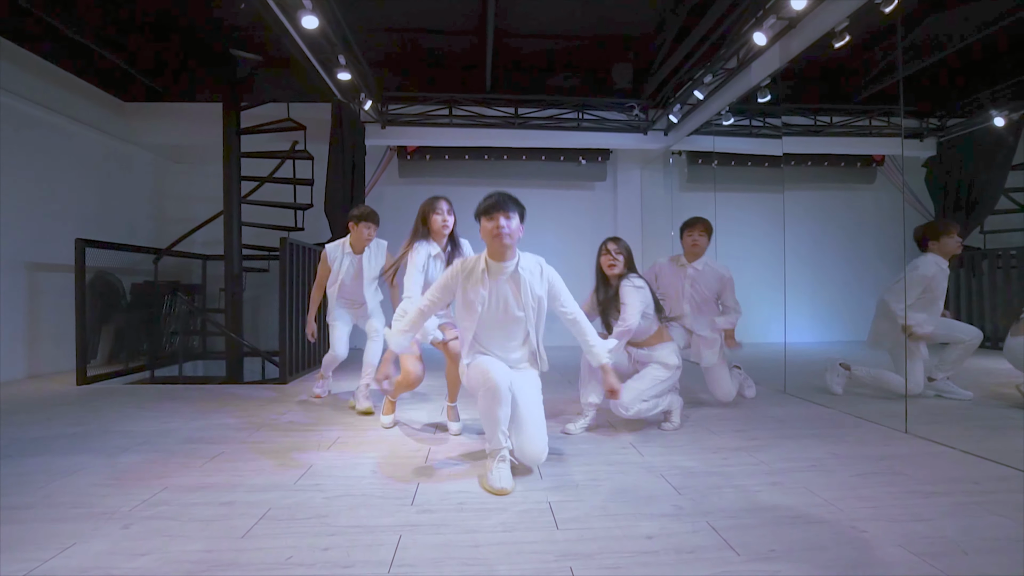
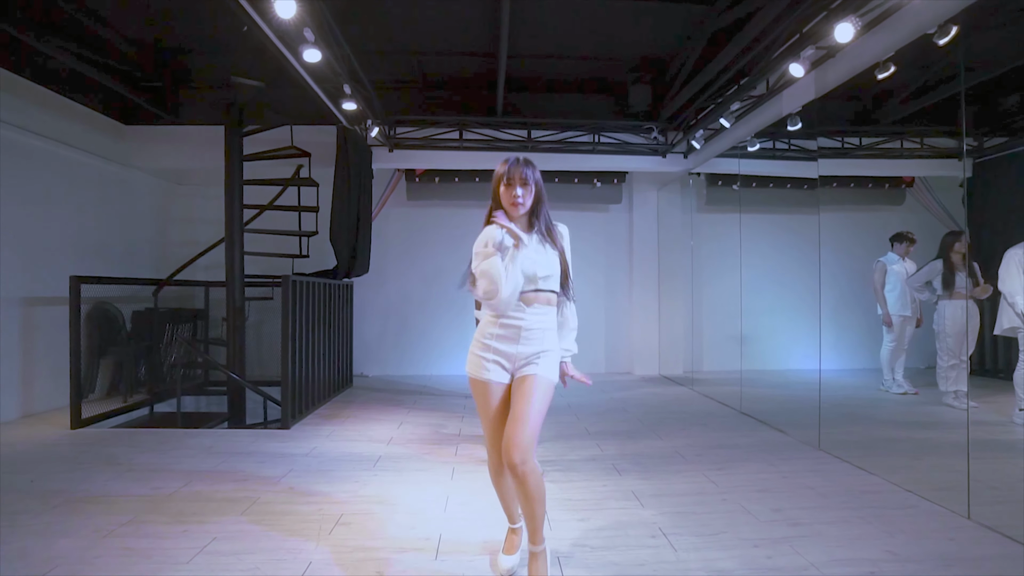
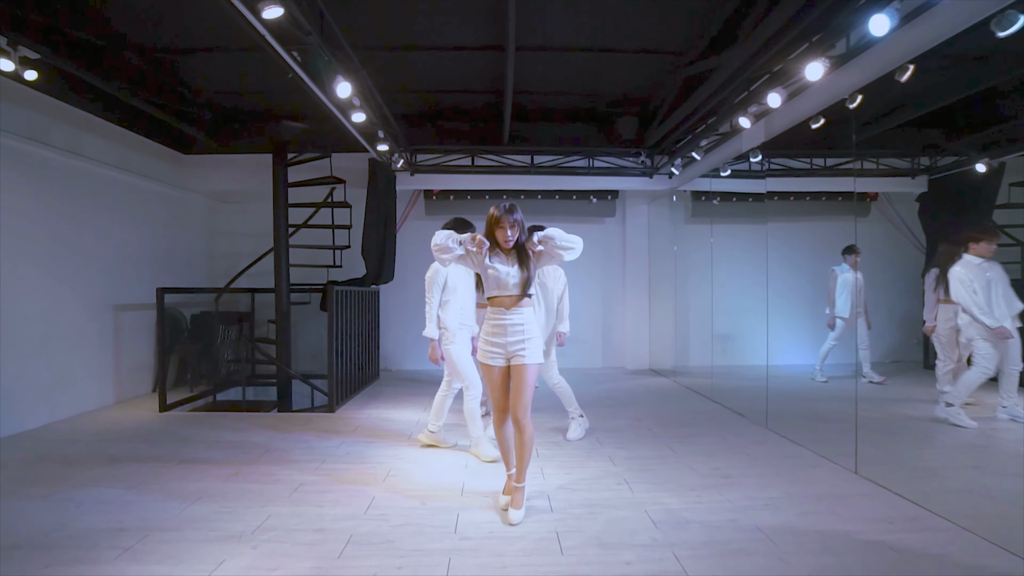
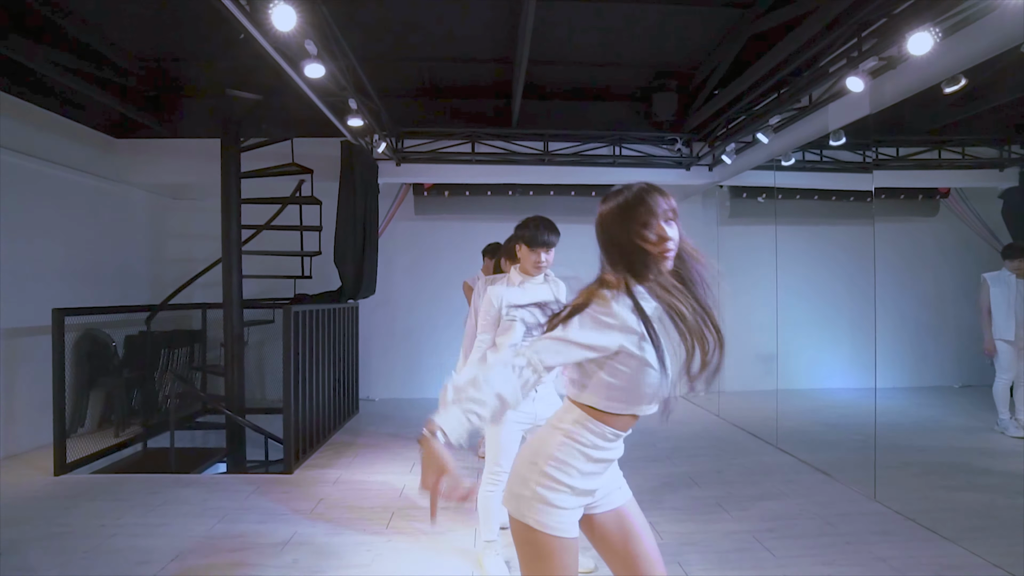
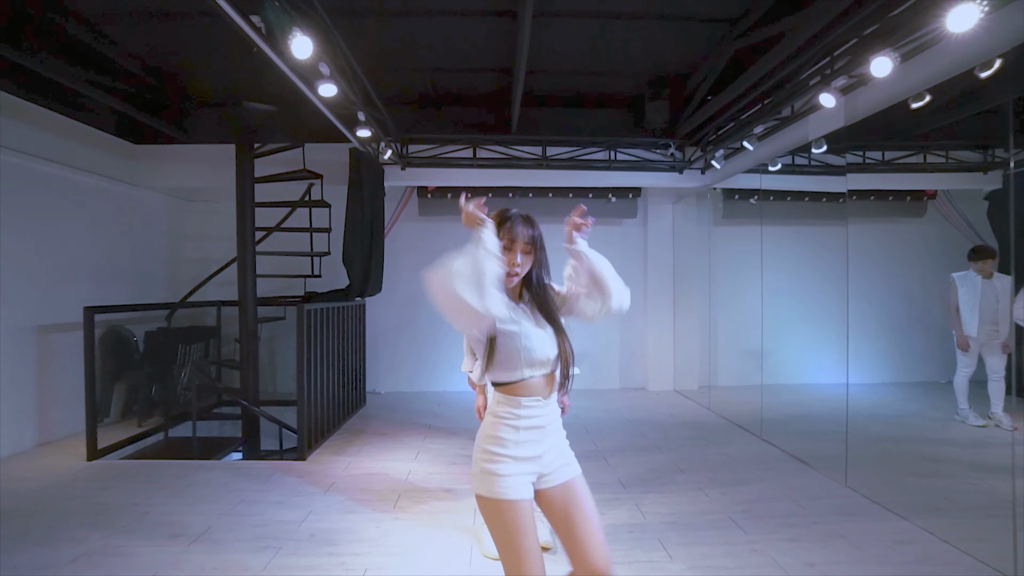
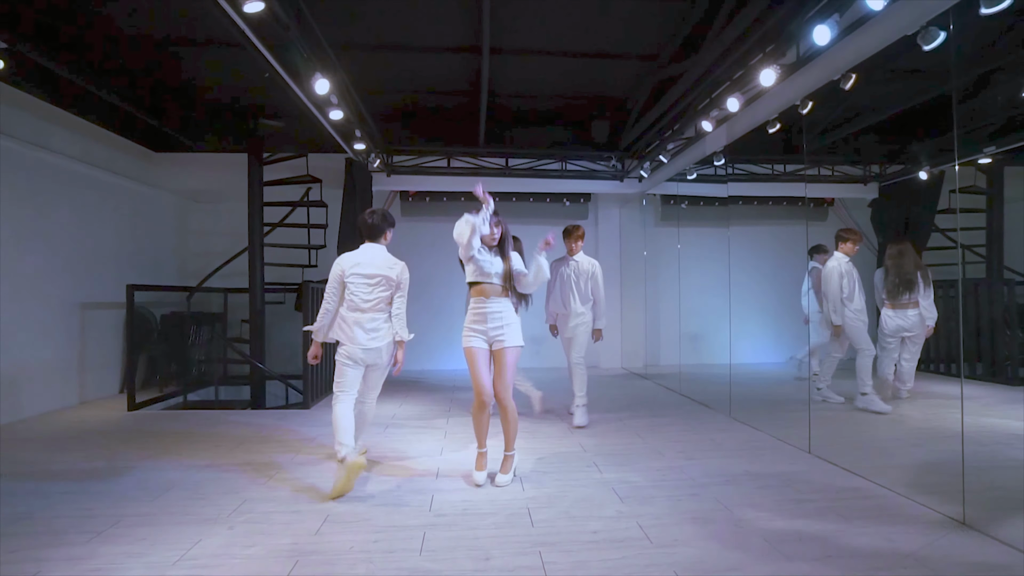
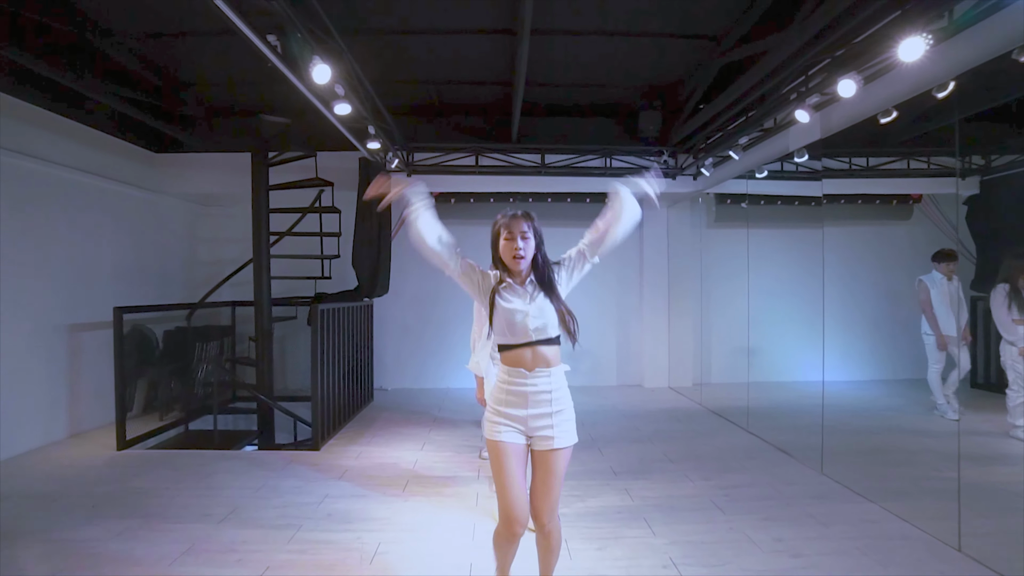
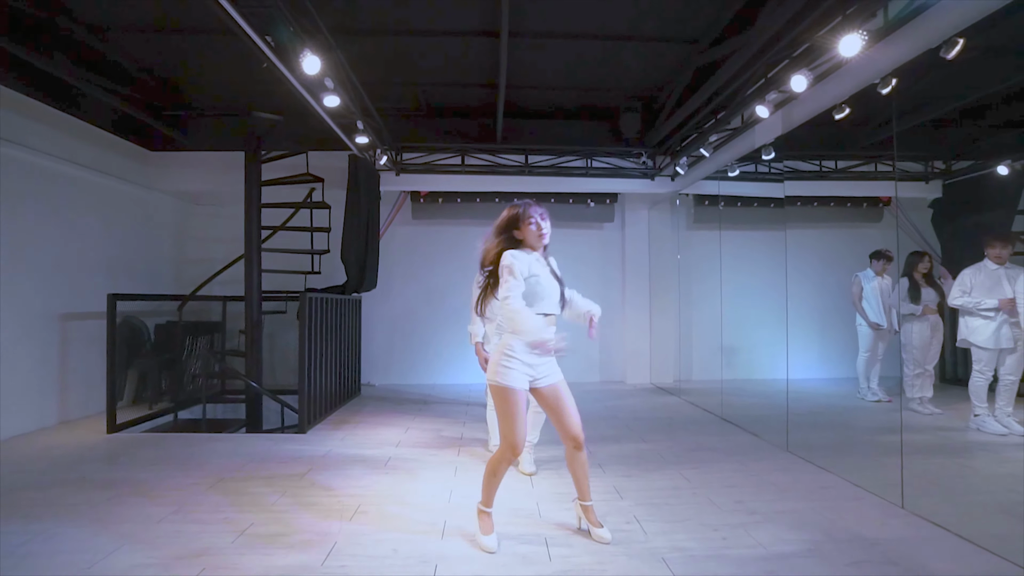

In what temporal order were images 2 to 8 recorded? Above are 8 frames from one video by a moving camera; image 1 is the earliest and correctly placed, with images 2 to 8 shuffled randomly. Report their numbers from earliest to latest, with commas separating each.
6, 3, 7, 5, 4, 8, 2
